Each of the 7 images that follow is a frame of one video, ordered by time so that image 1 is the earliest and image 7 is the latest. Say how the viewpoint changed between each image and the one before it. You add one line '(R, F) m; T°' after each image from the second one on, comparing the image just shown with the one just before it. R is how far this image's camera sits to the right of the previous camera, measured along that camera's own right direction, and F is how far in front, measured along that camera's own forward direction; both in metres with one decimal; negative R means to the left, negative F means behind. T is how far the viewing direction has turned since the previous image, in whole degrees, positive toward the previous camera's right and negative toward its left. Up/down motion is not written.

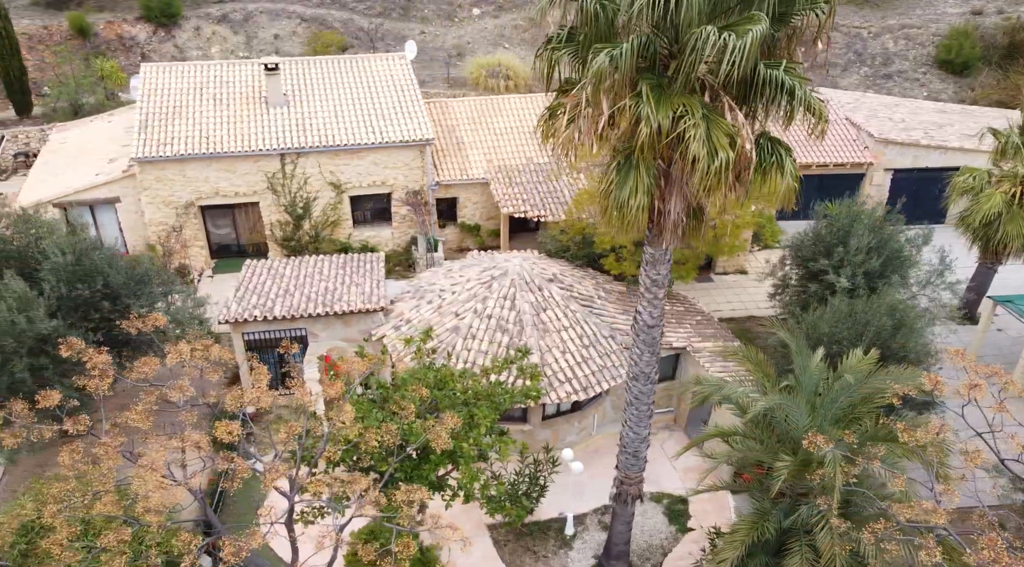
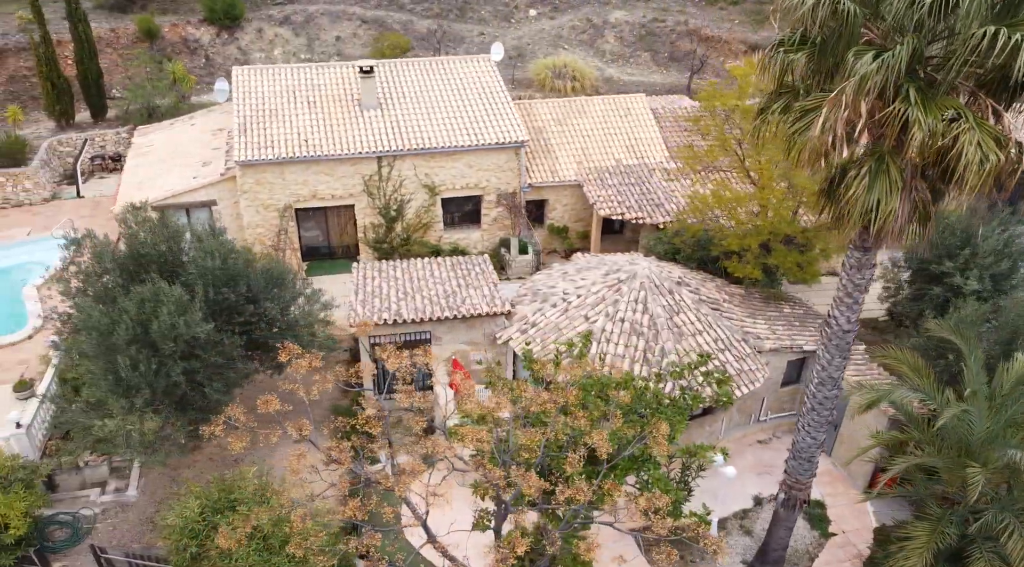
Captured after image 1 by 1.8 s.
(-2.5, 0.0) m; -1°
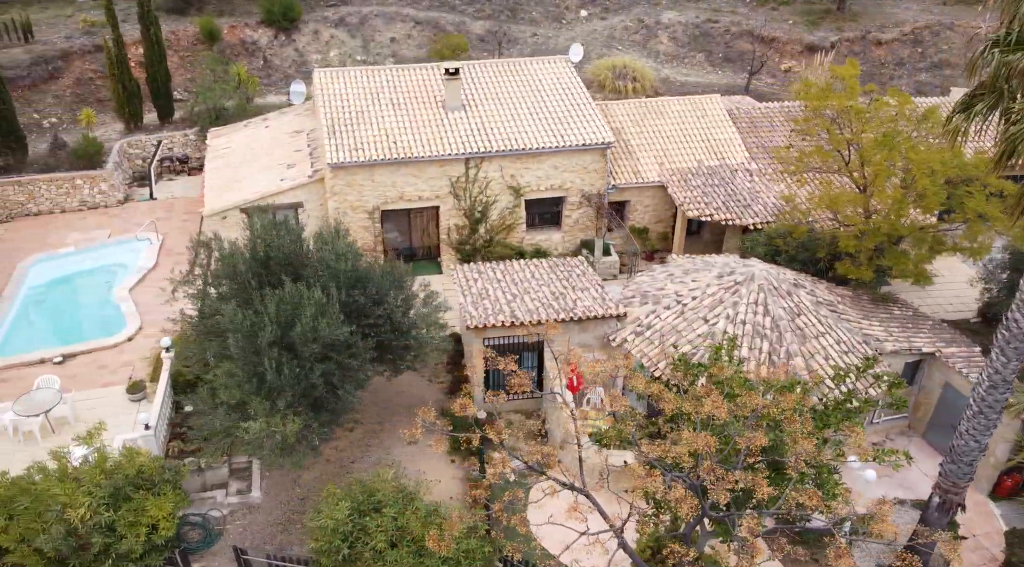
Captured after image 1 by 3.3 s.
(-2.2, 0.0) m; -1°
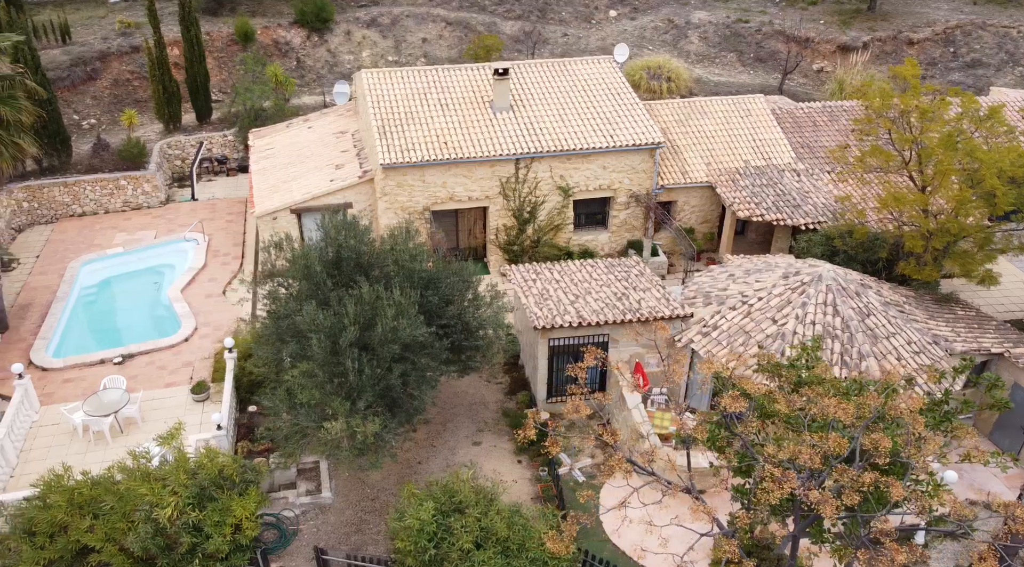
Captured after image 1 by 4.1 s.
(-1.3, 0.0) m; 0°
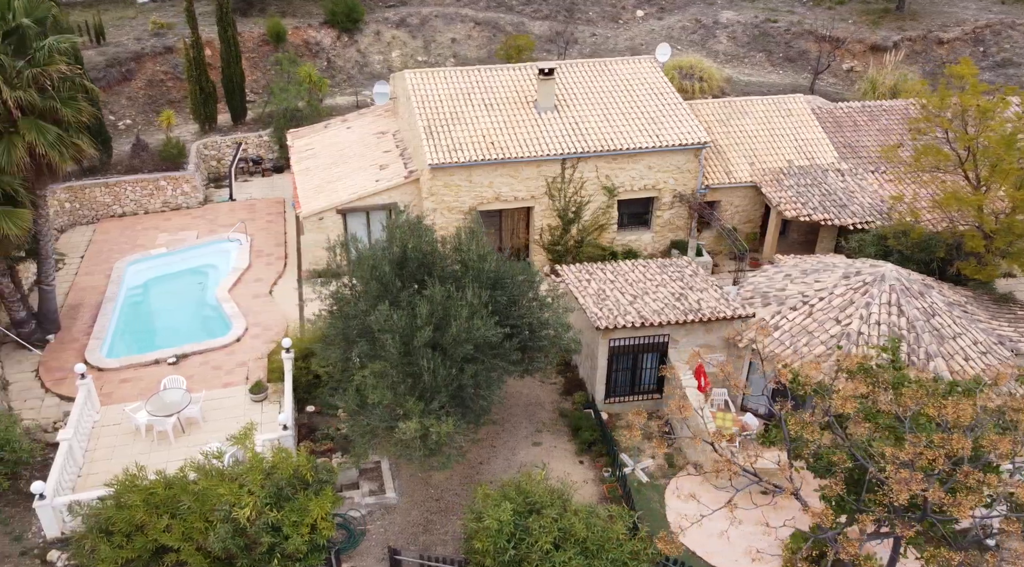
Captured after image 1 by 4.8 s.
(-1.2, 0.0) m; 0°
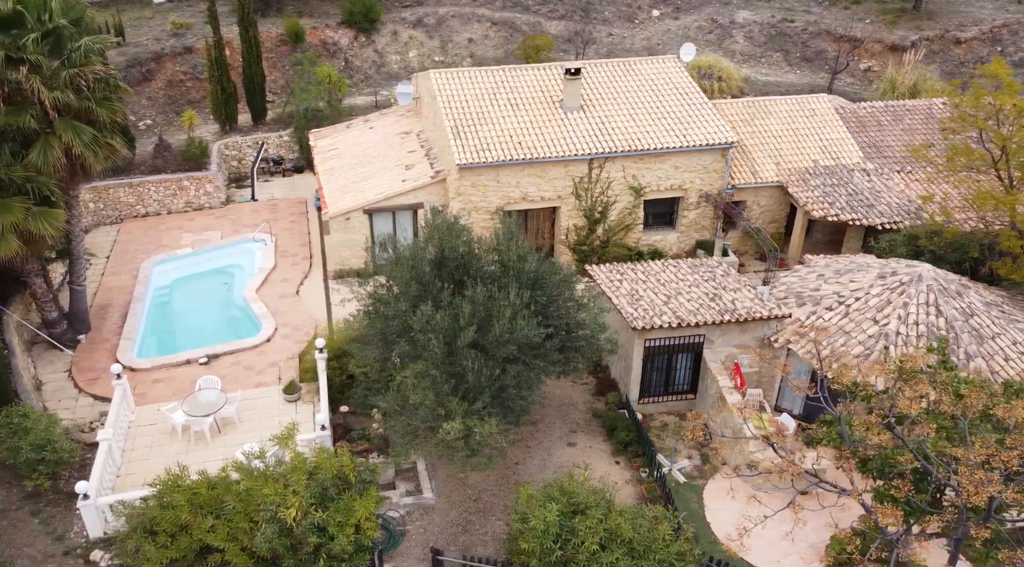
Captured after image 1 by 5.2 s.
(-0.7, 0.0) m; 0°
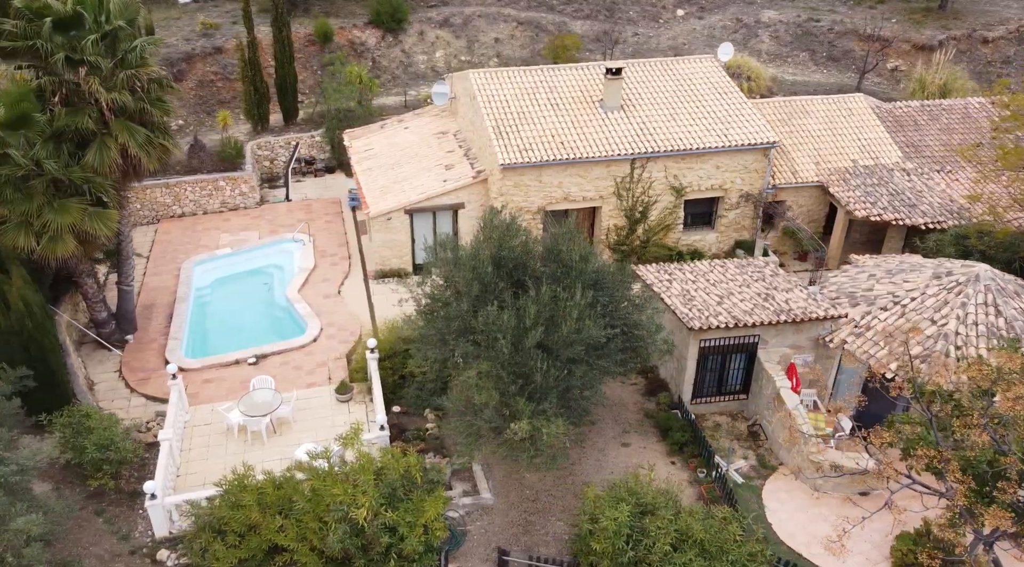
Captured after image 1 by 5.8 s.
(-1.0, 0.0) m; 0°
